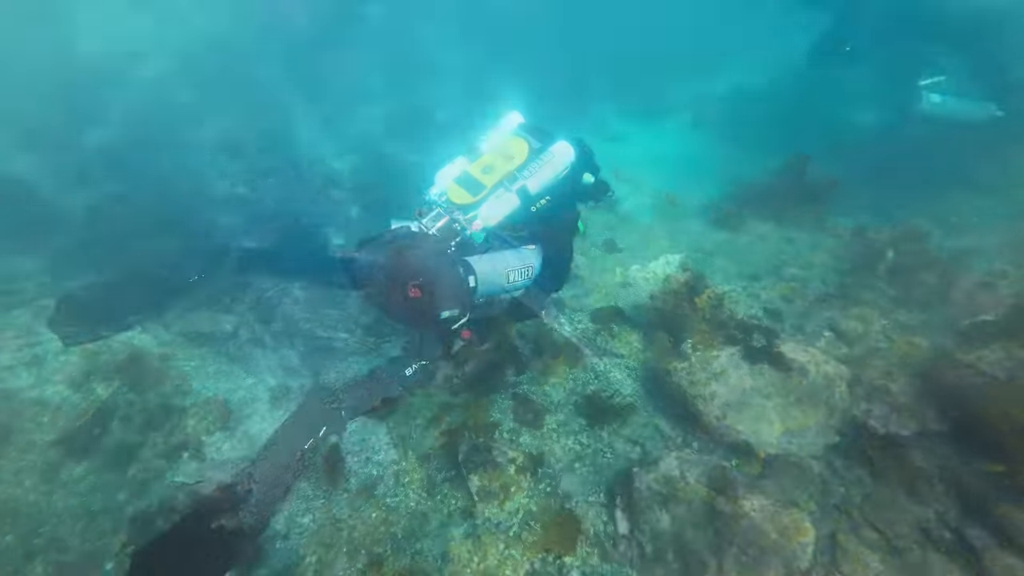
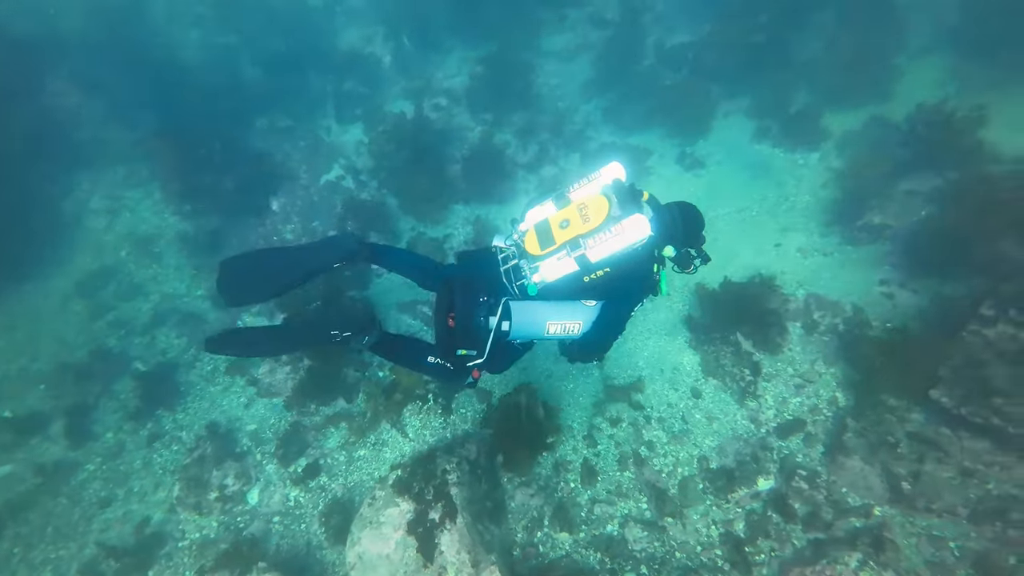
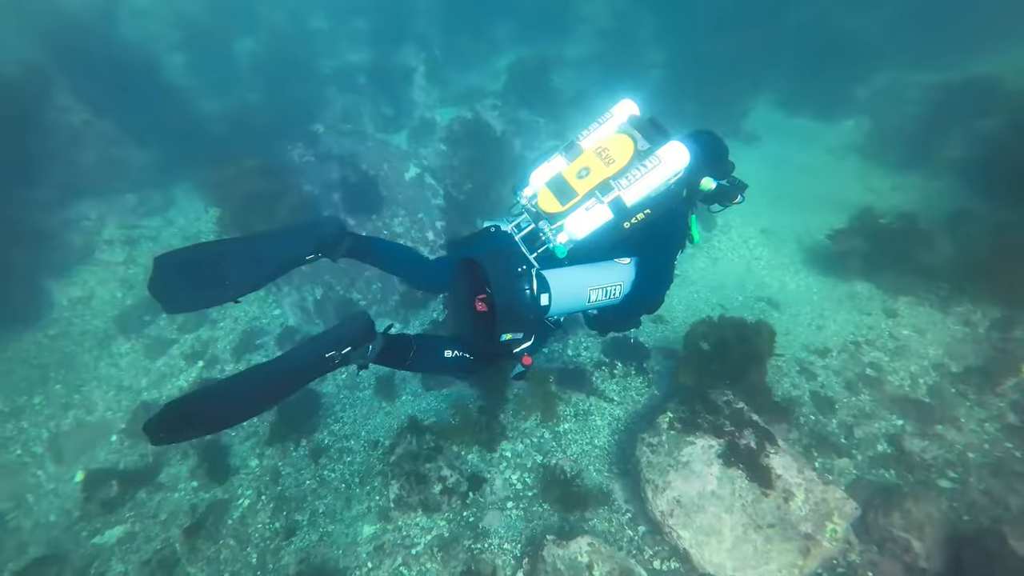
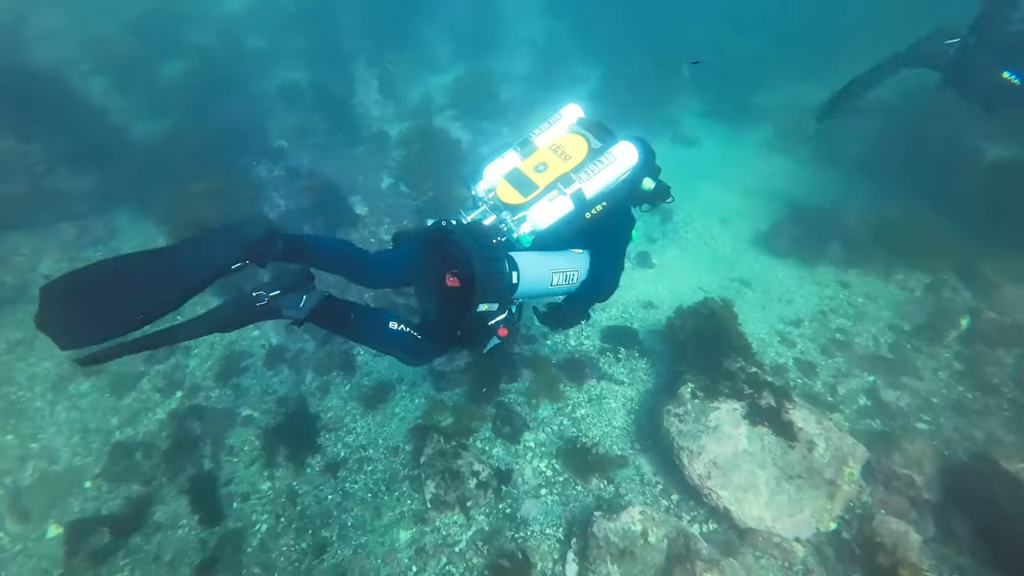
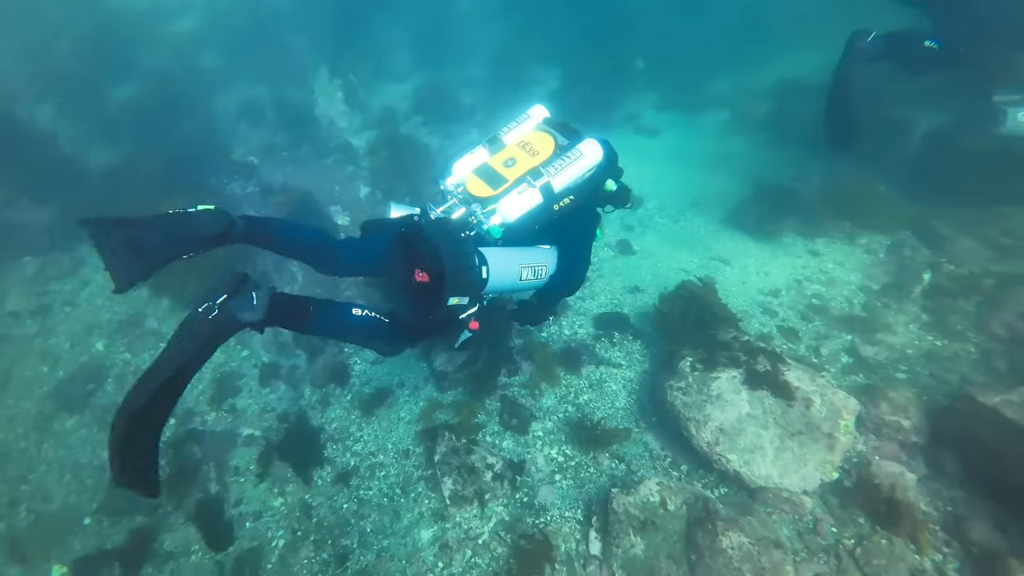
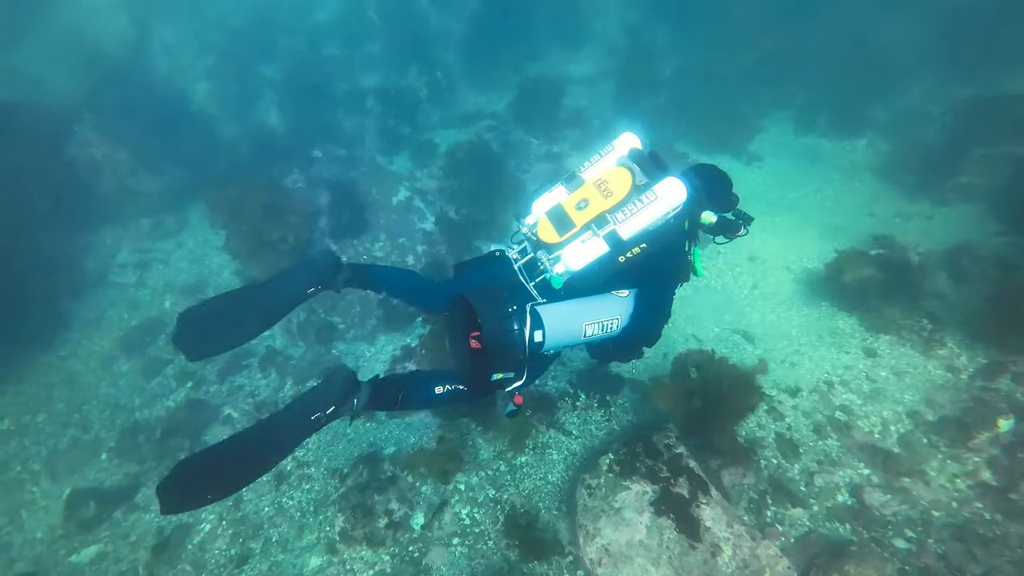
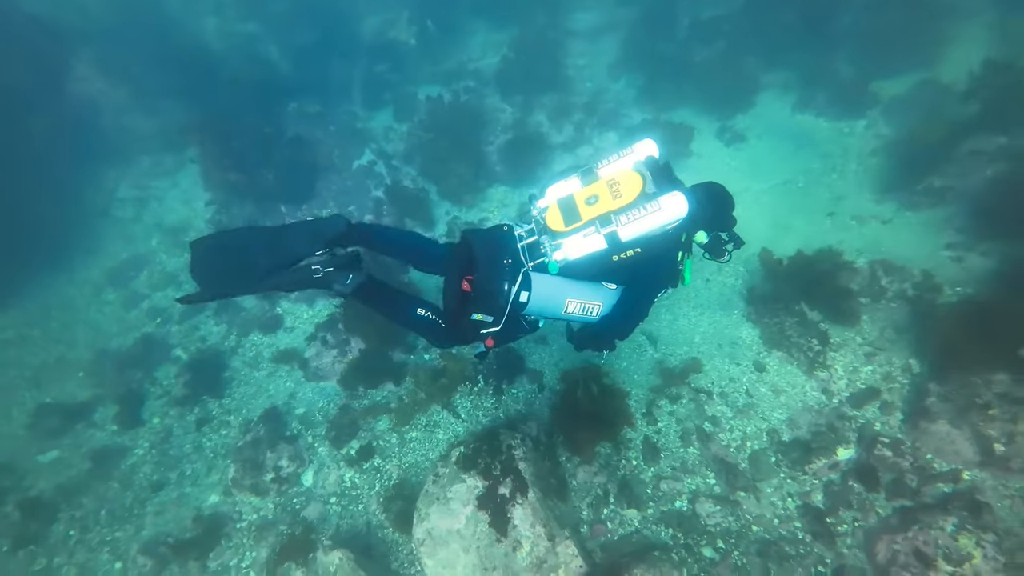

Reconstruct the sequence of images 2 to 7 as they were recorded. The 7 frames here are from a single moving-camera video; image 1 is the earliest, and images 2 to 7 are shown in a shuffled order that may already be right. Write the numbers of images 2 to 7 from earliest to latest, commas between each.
5, 4, 3, 6, 7, 2
